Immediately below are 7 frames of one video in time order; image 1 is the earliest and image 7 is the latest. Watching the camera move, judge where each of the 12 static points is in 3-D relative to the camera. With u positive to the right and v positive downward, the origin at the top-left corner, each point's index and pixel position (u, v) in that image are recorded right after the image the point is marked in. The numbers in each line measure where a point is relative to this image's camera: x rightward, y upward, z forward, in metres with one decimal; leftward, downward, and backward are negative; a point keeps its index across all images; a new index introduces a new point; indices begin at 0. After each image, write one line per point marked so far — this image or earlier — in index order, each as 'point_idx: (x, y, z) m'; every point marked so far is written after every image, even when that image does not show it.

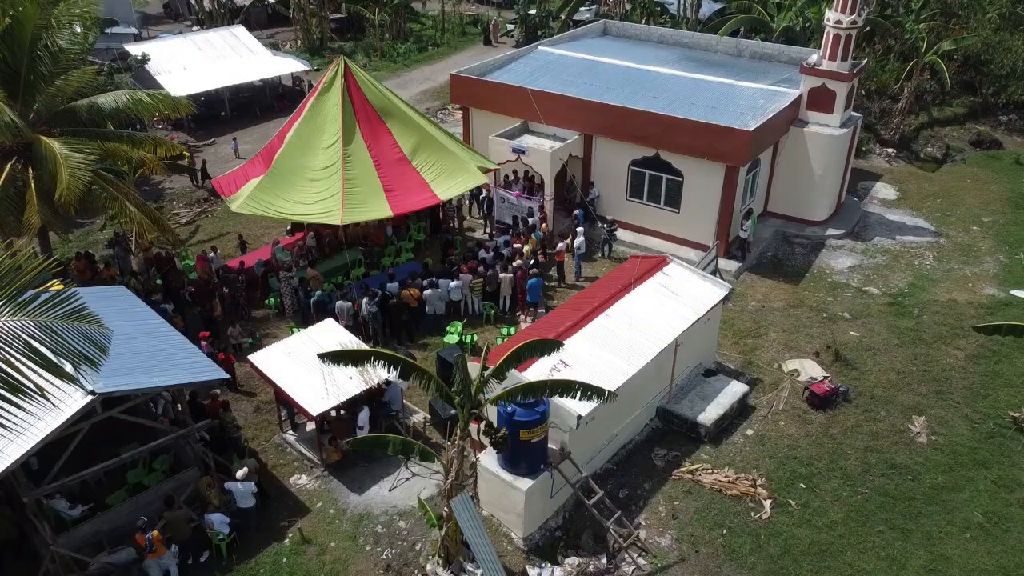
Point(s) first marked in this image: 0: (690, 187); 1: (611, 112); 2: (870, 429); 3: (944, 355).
0: (+4.0, +2.3, +18.5) m
1: (+2.2, +4.0, +18.6) m
2: (+6.0, -2.4, +13.6) m
3: (+8.2, -1.3, +15.5) m
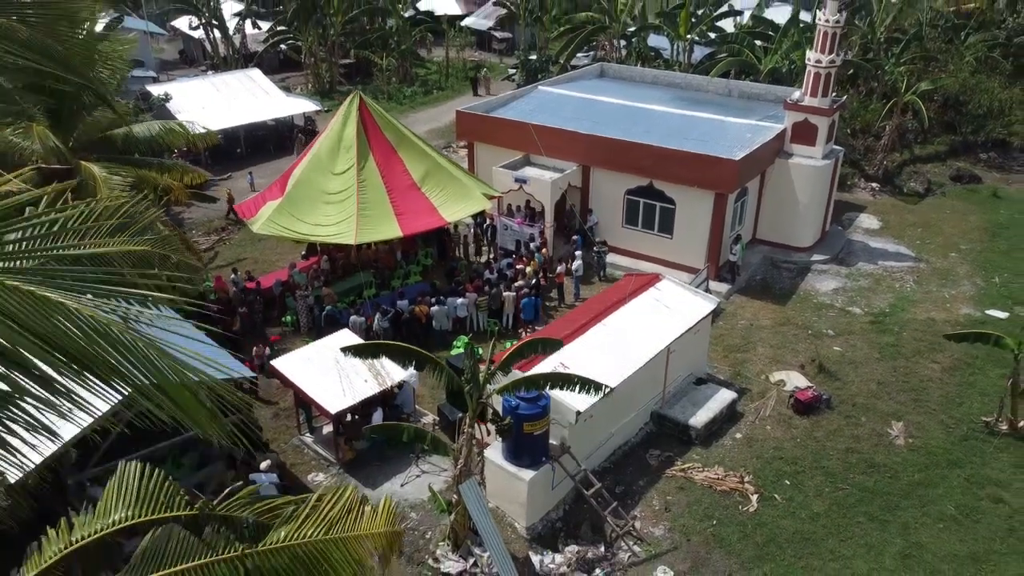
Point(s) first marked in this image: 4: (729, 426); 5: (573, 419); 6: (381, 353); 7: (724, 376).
0: (+4.1, +1.8, +19.6) m
1: (+2.3, +3.5, +19.9) m
2: (+6.0, -2.6, +14.5) m
3: (+8.3, -1.6, +16.5) m
4: (+3.9, -2.5, +14.8) m
5: (+0.9, -2.0, +12.3) m
6: (-1.7, -0.9, +11.0) m
7: (+4.2, -1.7, +16.1) m
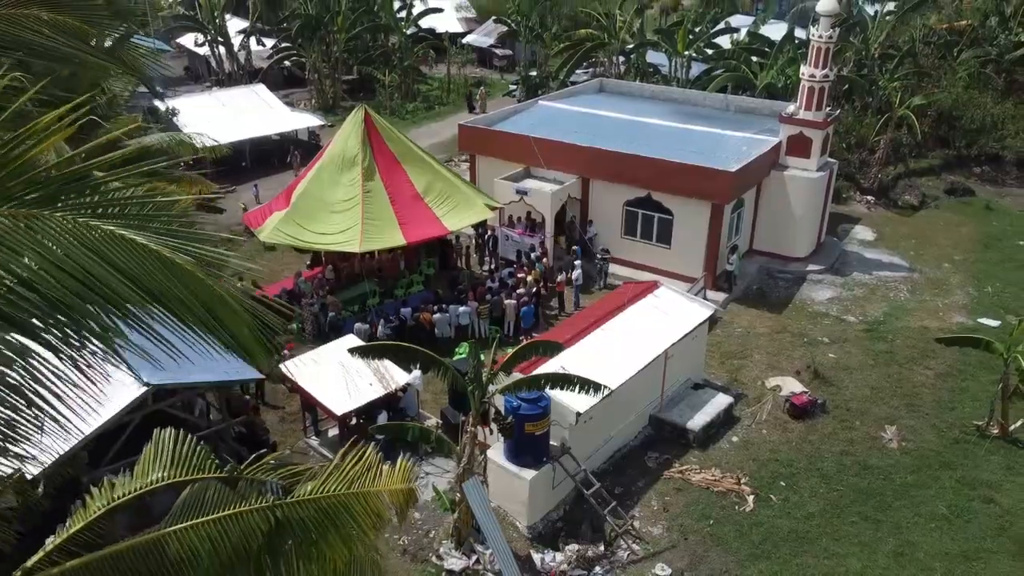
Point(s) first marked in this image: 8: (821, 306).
0: (+4.1, +1.6, +20.0) m
1: (+2.3, +3.3, +20.3) m
2: (+6.1, -2.7, +14.9) m
3: (+8.3, -1.7, +16.8) m
4: (+3.9, -2.6, +15.1) m
5: (+0.9, -2.0, +12.6) m
6: (-1.7, -0.9, +11.3) m
7: (+4.2, -1.9, +16.4) m
8: (+7.4, -0.4, +19.7) m
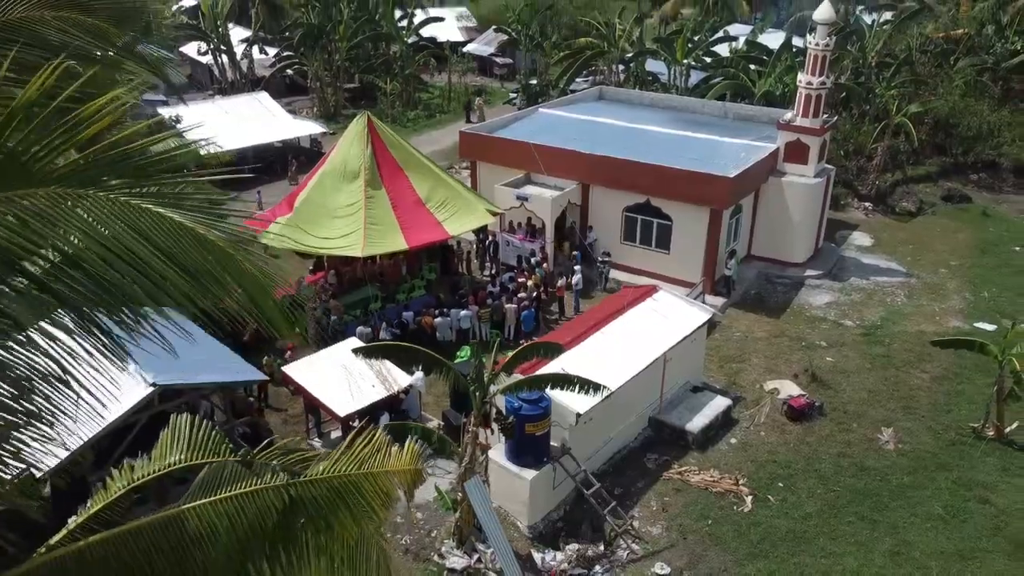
0: (+4.1, +1.5, +20.2) m
1: (+2.3, +3.1, +20.5) m
2: (+6.1, -2.8, +15.0) m
3: (+8.3, -1.8, +17.0) m
4: (+4.0, -2.7, +15.2) m
5: (+1.0, -2.1, +12.8) m
6: (-1.7, -0.9, +11.5) m
7: (+4.2, -2.0, +16.6) m
8: (+7.5, -0.5, +19.9) m
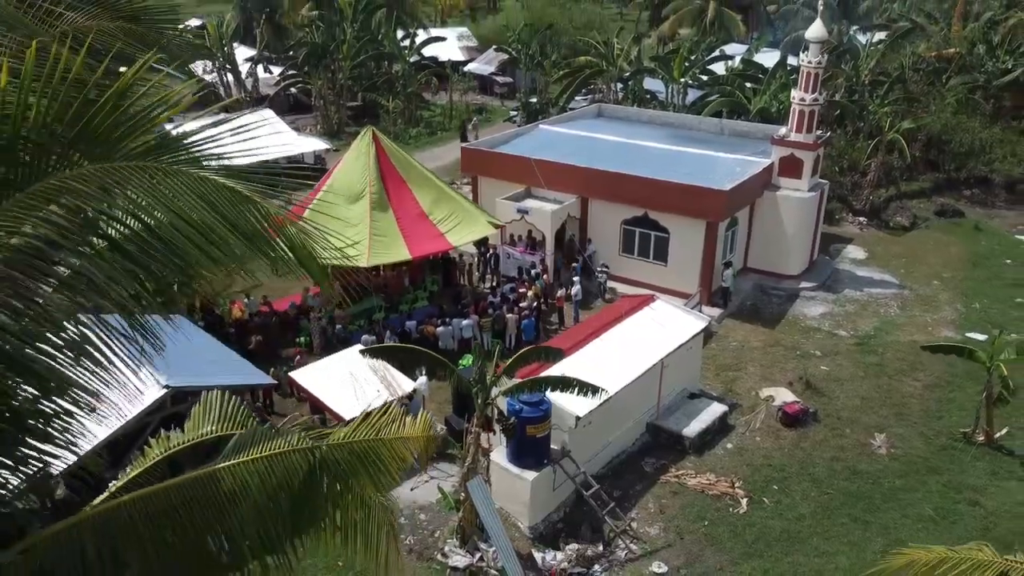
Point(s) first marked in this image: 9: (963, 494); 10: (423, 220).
0: (+4.1, +1.2, +20.7) m
1: (+2.4, +2.9, +21.0) m
2: (+6.1, -2.9, +15.4) m
3: (+8.3, -2.0, +17.4) m
4: (+4.0, -2.8, +15.6) m
5: (+1.0, -2.2, +13.2) m
6: (-1.7, -1.0, +11.9) m
7: (+4.2, -2.2, +17.0) m
8: (+7.5, -0.8, +20.3) m
9: (+7.7, -3.5, +13.9) m
10: (-2.0, +1.6, +18.8) m
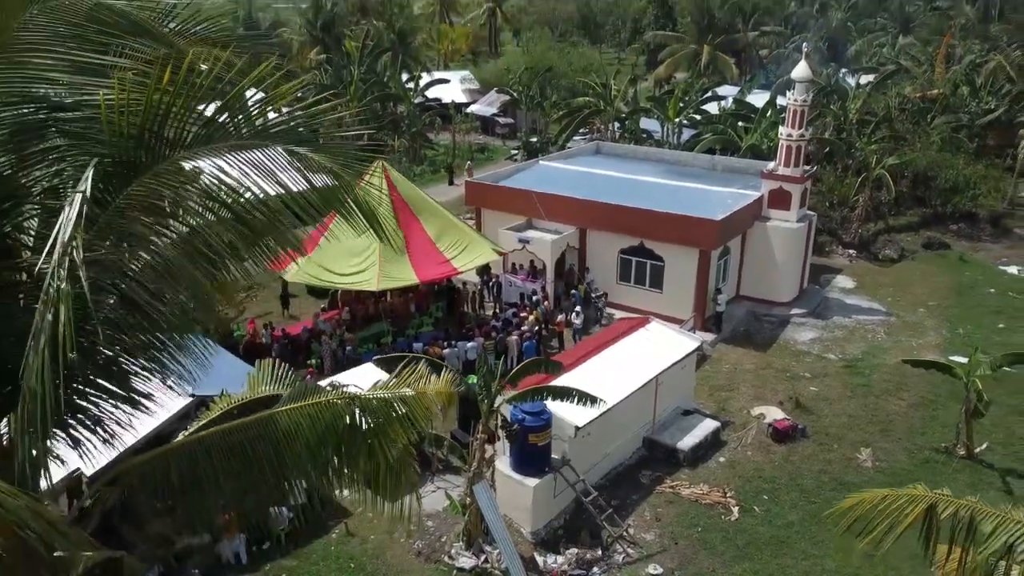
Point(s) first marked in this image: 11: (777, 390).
0: (+4.2, +0.5, +21.6) m
1: (+2.4, +2.1, +22.0) m
2: (+6.1, -3.3, +16.1) m
3: (+8.4, -2.6, +18.1) m
4: (+4.0, -3.3, +16.3) m
5: (+1.0, -2.5, +13.9) m
6: (-1.6, -1.3, +12.8) m
7: (+4.3, -2.7, +17.8) m
8: (+7.5, -1.5, +21.1) m
9: (+7.7, -3.9, +14.7) m
10: (-2.0, +1.0, +19.7) m
11: (+6.1, -2.3, +18.7) m
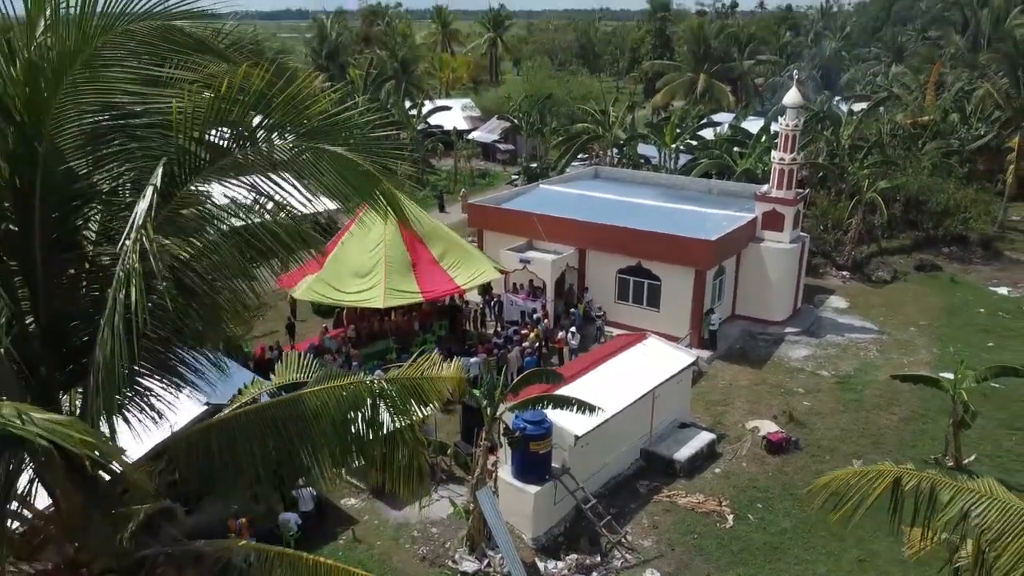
0: (+4.2, 0.0, +22.2) m
1: (+2.4, +1.6, +22.7) m
2: (+6.2, -3.7, +16.6) m
3: (+8.4, -2.9, +18.7) m
4: (+4.1, -3.6, +16.8) m
5: (+1.1, -2.7, +14.4) m
6: (-1.6, -1.5, +13.3) m
7: (+4.3, -3.1, +18.3) m
8: (+7.6, -2.0, +21.6) m
9: (+7.8, -4.1, +15.1) m
10: (-2.0, +0.5, +20.3) m
11: (+6.1, -2.8, +19.3) m
